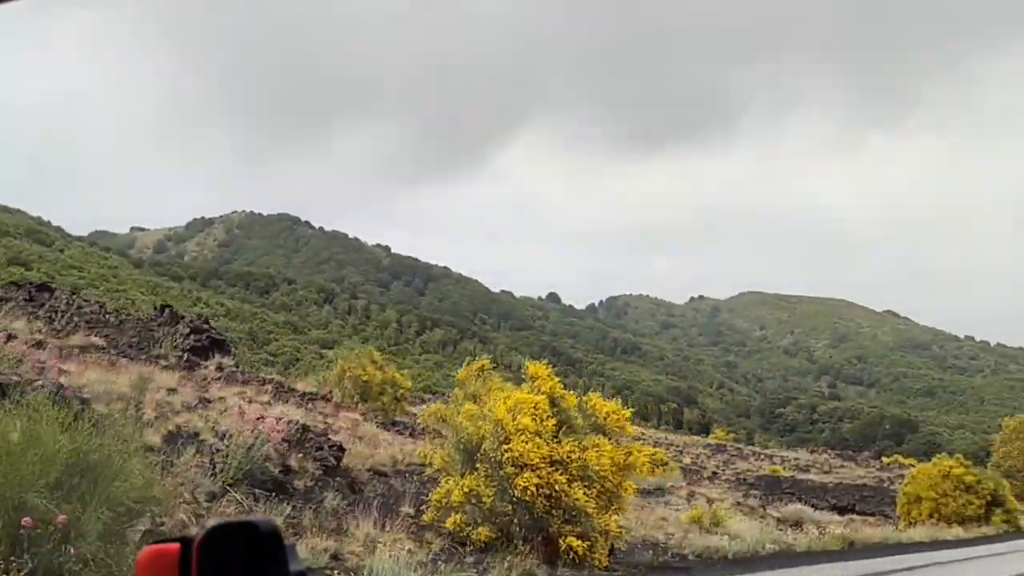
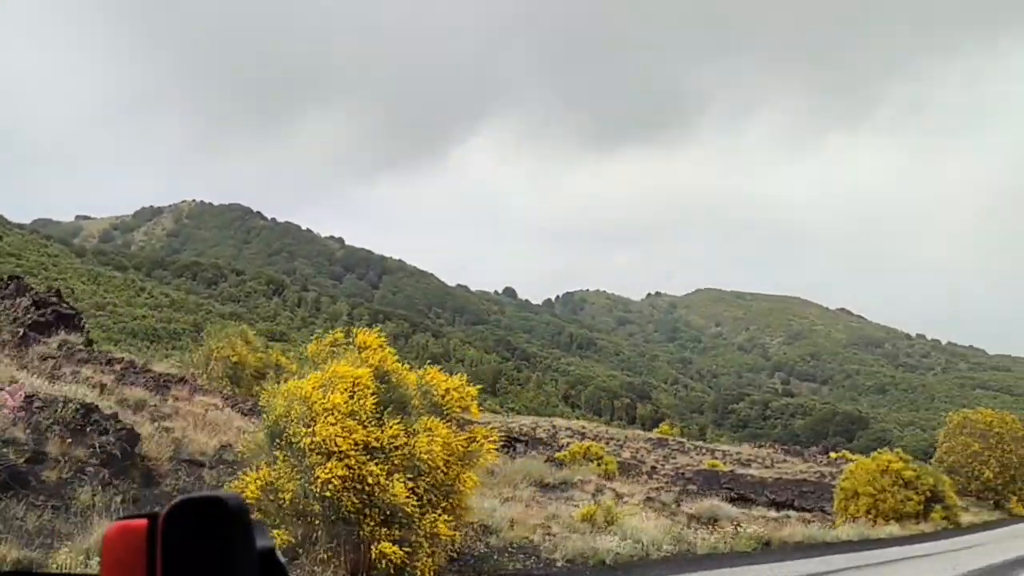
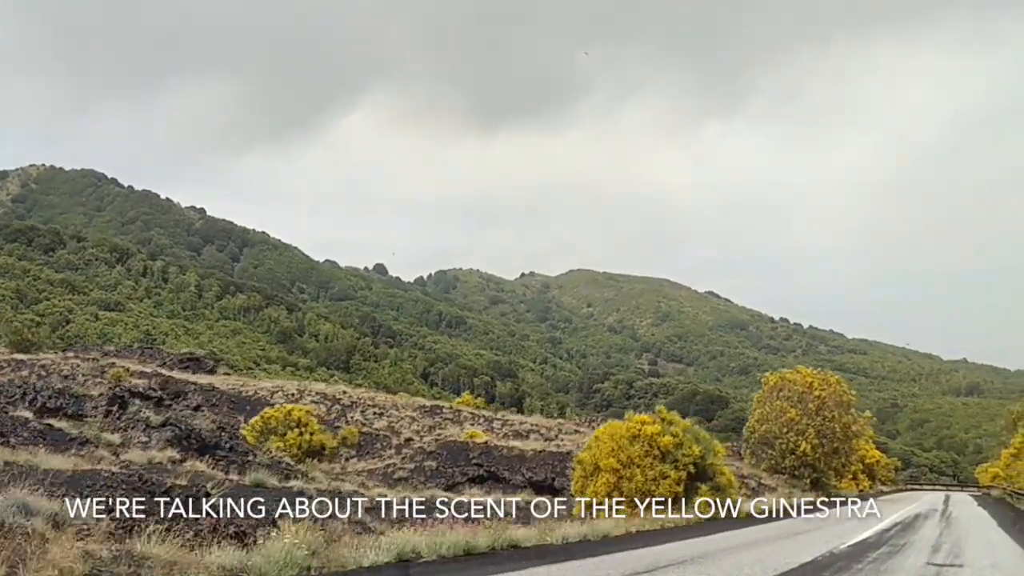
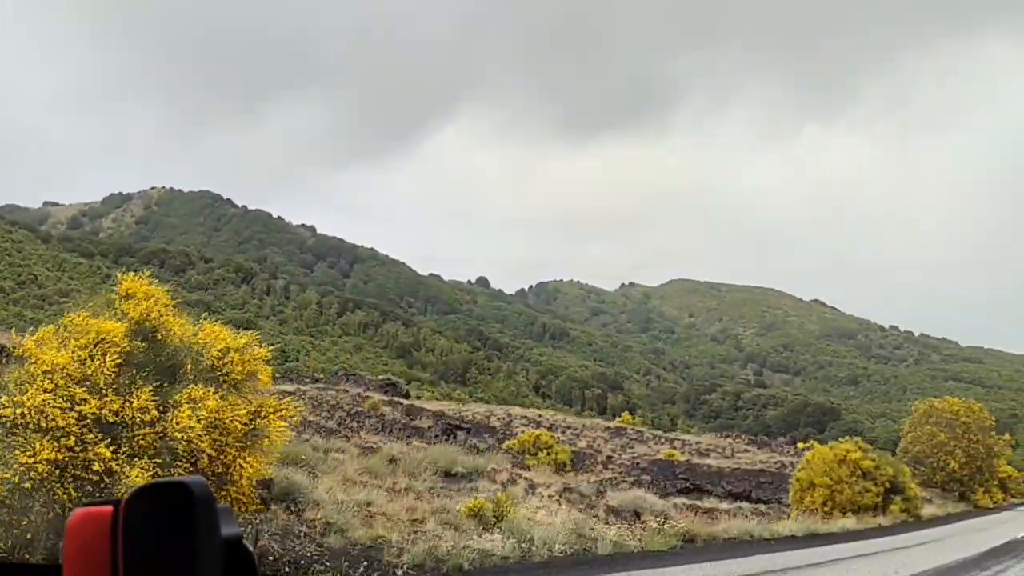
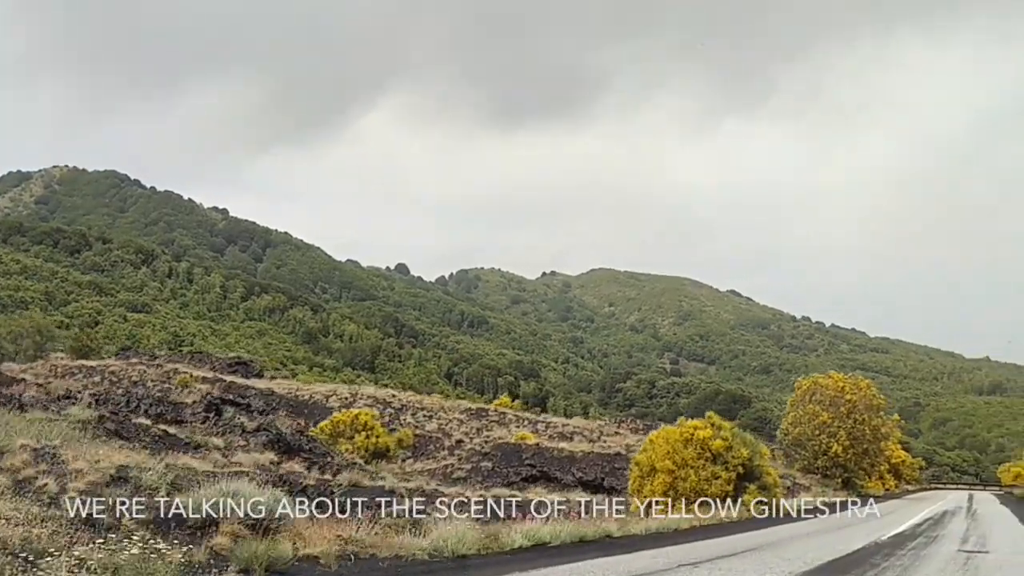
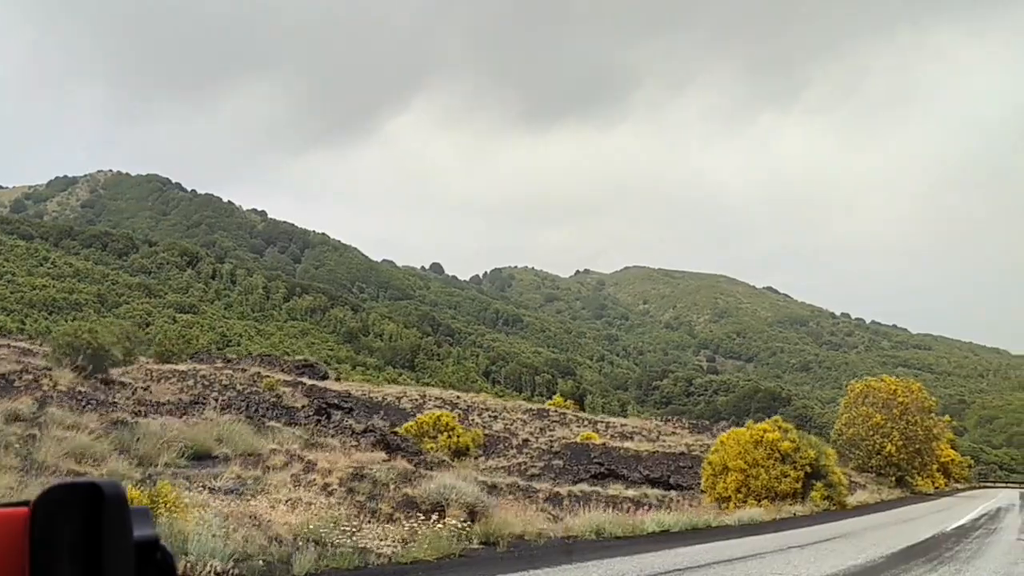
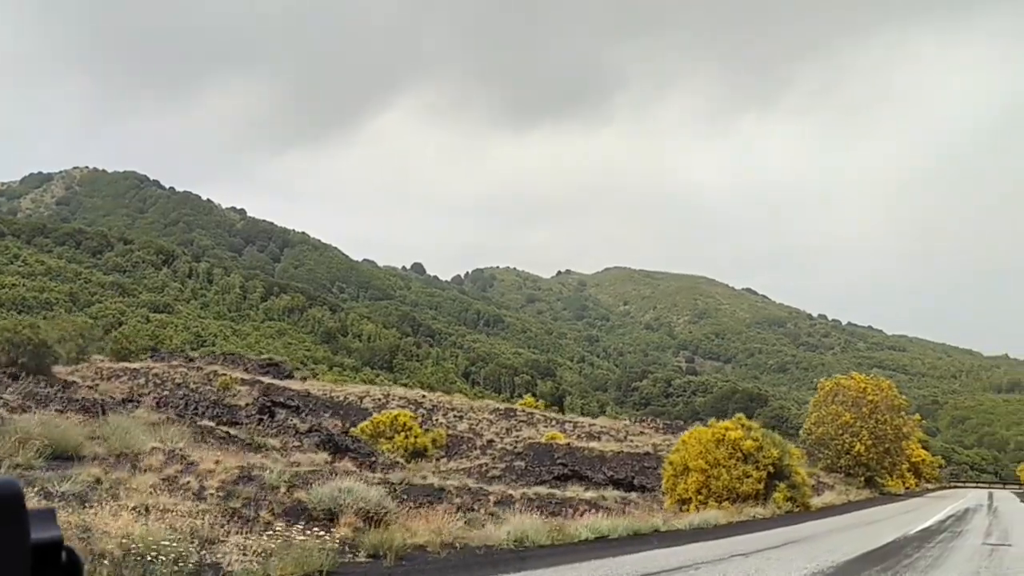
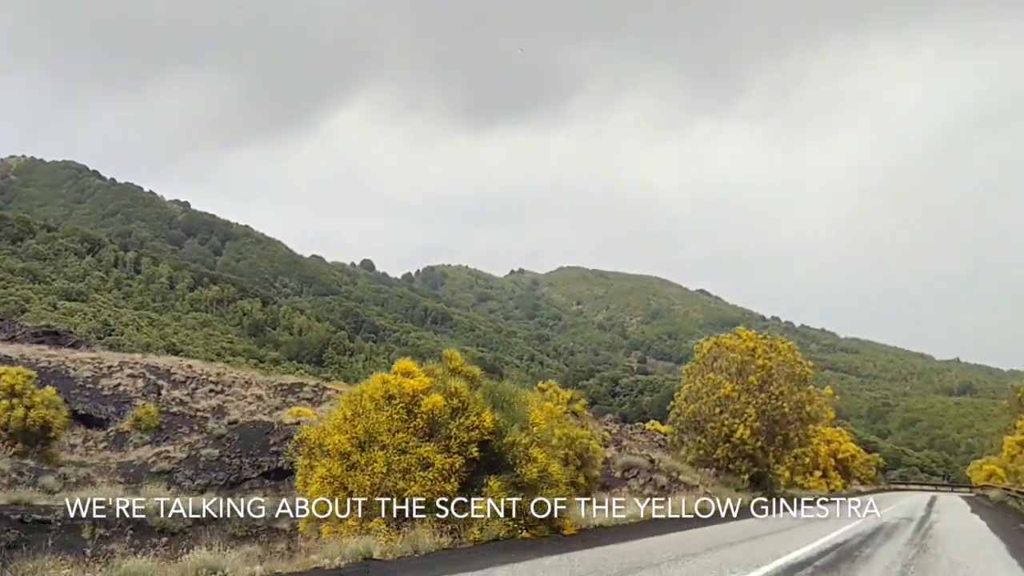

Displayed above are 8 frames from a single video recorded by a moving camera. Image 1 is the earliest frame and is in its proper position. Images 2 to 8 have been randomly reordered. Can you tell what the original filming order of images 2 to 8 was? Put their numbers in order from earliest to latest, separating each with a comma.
2, 4, 6, 7, 5, 3, 8
